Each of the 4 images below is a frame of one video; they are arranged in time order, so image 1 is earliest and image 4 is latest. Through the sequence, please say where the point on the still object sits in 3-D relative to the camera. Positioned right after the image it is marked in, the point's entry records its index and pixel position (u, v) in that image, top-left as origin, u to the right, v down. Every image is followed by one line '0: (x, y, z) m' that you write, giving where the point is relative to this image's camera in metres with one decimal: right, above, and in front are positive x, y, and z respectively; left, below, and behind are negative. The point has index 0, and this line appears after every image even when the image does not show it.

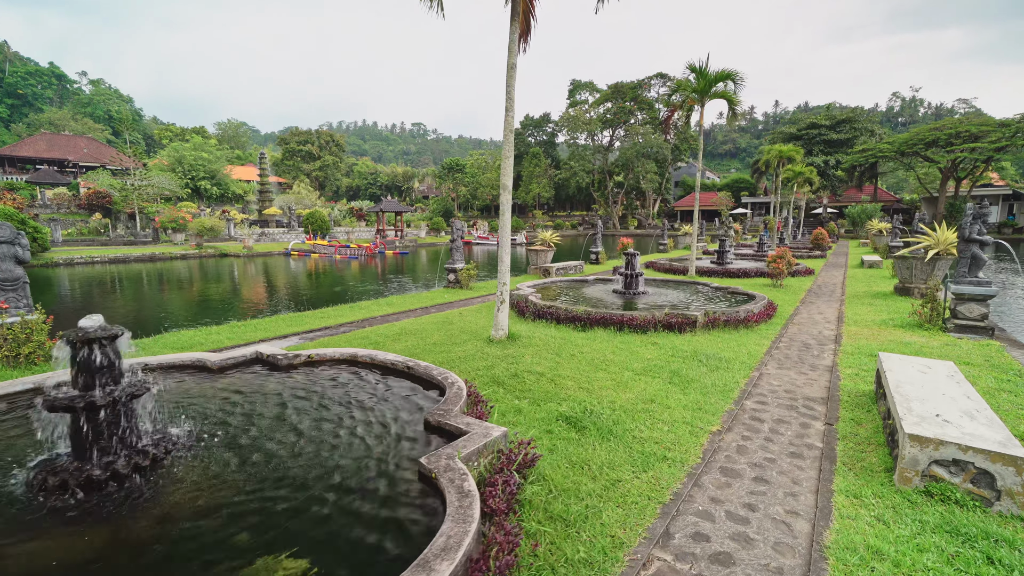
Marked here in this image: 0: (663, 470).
0: (+1.1, -1.3, +3.4) m
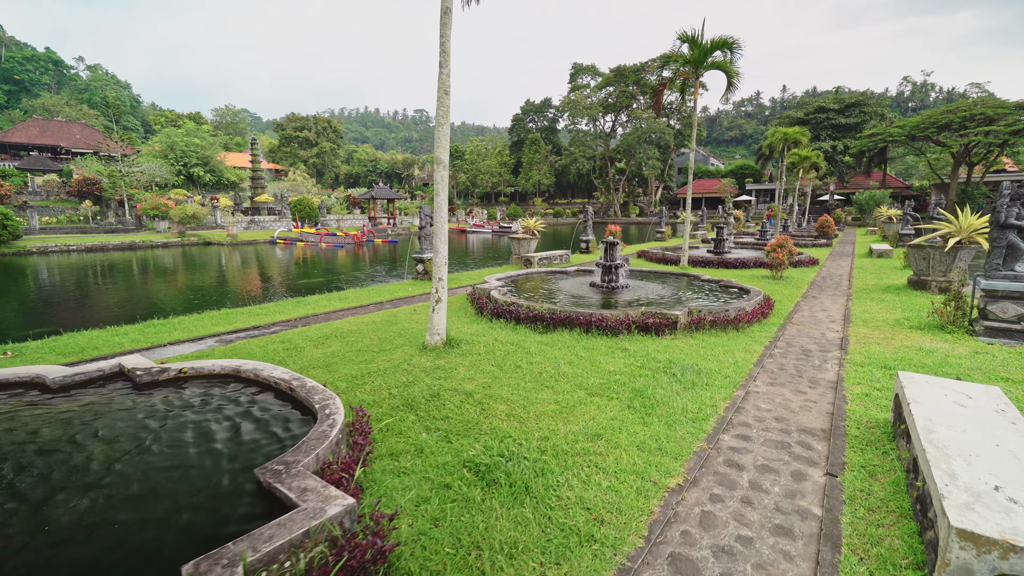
0: (+0.3, -1.3, +2.3) m
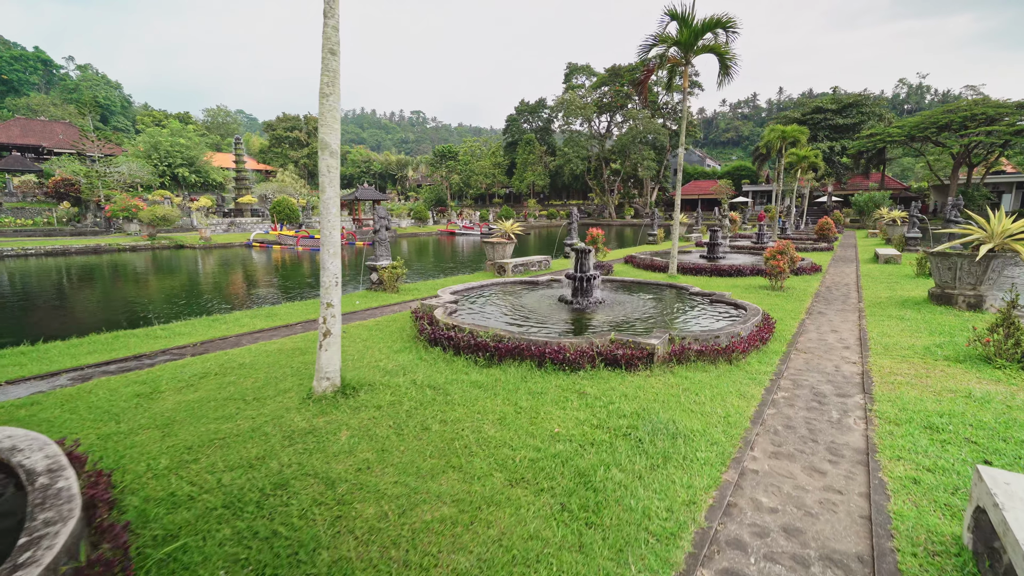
0: (-0.3, -1.5, +0.9) m
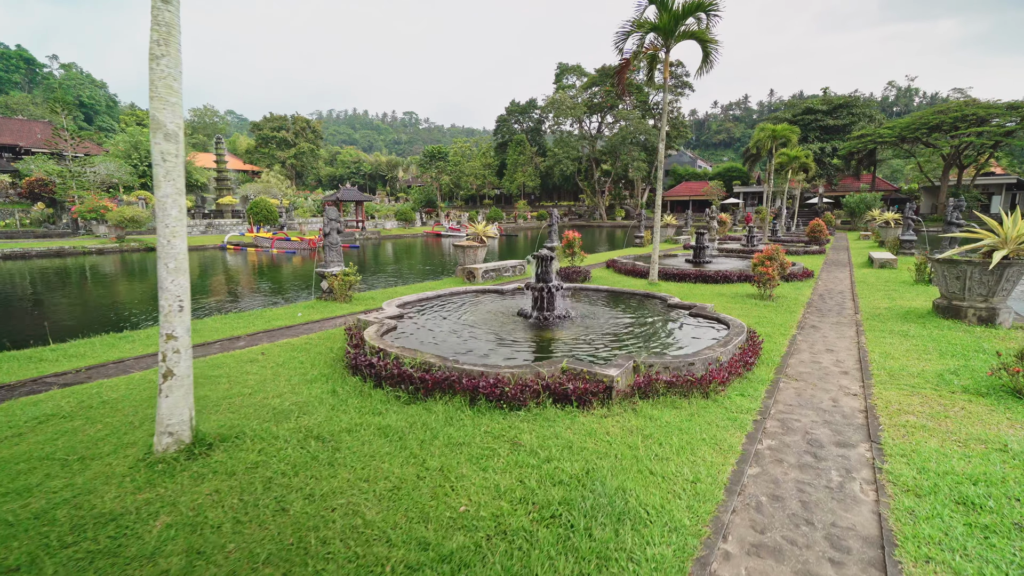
0: (-0.9, -1.7, 0.0) m
